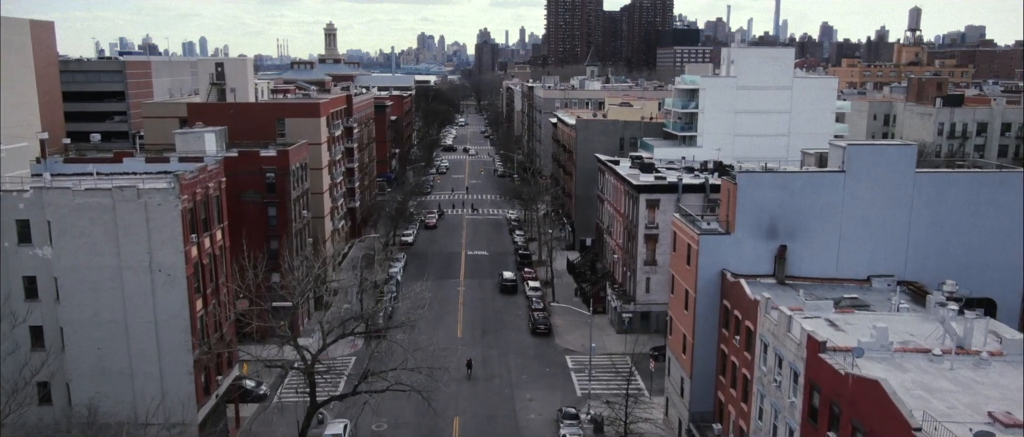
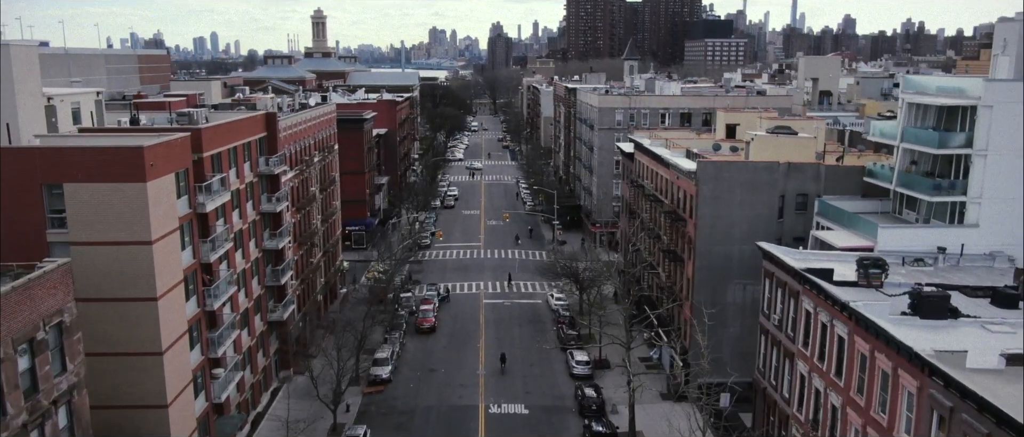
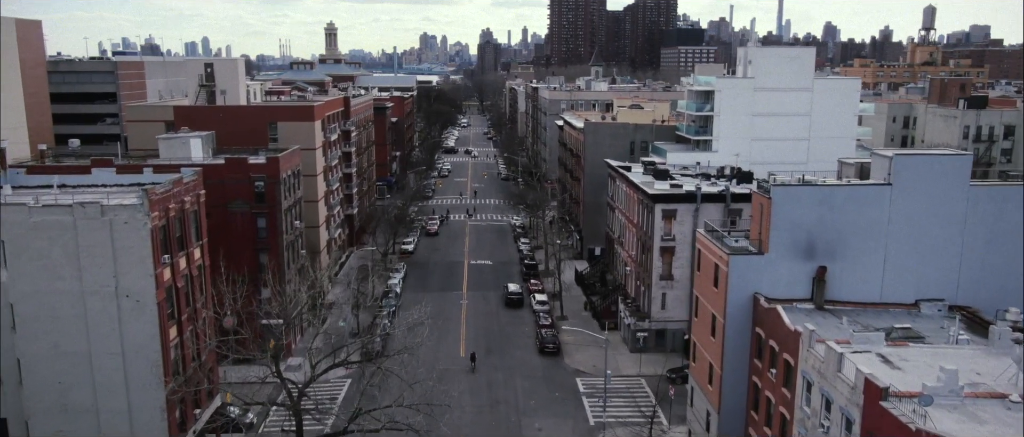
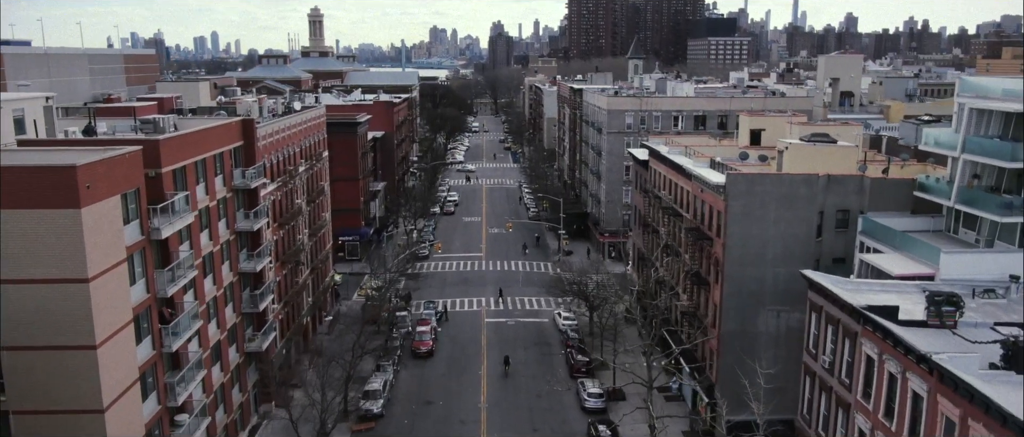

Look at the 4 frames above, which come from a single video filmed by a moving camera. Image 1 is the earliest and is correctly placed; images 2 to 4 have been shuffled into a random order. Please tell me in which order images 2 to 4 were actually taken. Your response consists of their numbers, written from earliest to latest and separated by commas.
3, 2, 4
